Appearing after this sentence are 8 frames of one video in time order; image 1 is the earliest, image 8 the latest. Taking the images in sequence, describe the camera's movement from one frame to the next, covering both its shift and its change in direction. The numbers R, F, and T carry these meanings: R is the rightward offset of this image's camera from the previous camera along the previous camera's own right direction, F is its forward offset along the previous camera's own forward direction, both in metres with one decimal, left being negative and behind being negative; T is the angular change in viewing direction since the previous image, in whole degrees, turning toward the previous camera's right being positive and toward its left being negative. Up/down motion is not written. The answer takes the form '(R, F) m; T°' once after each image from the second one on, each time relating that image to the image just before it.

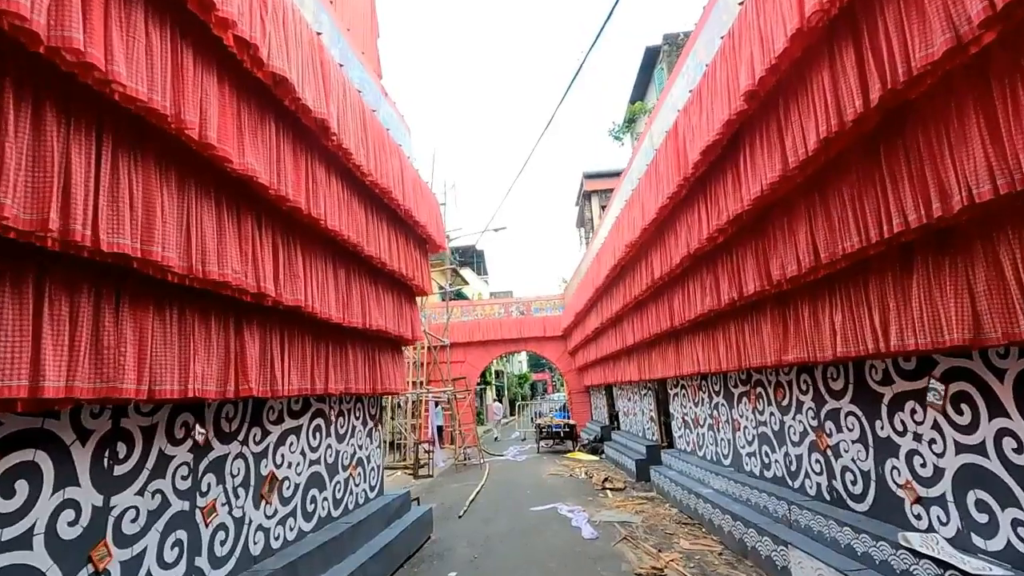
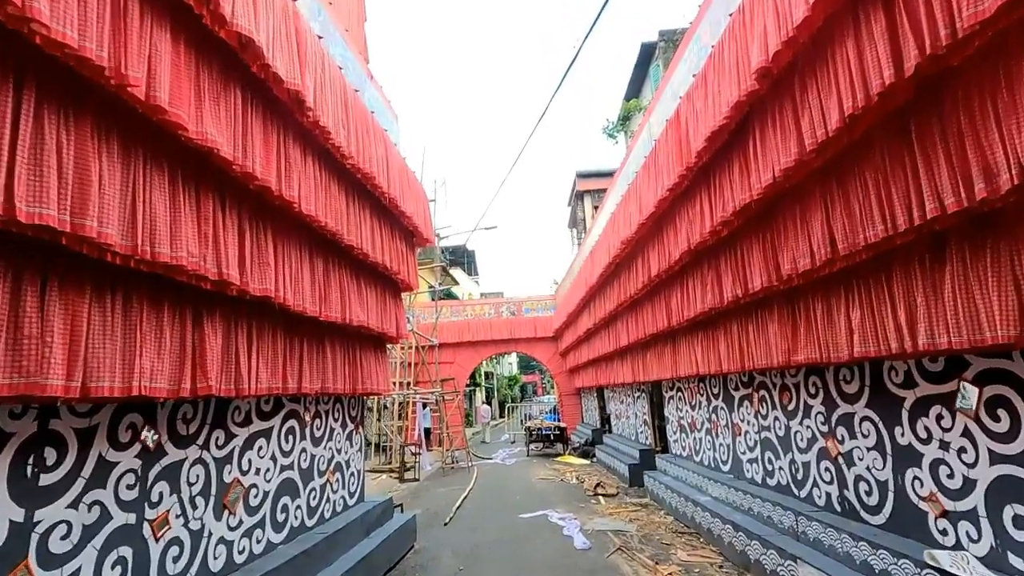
(0.0, +0.2) m; +1°
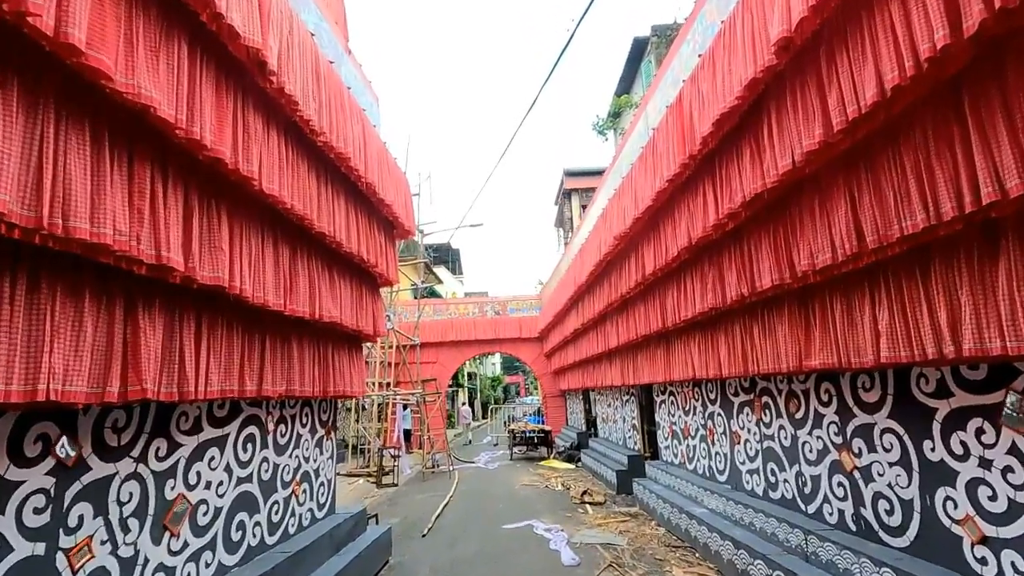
(0.0, +0.3) m; +2°
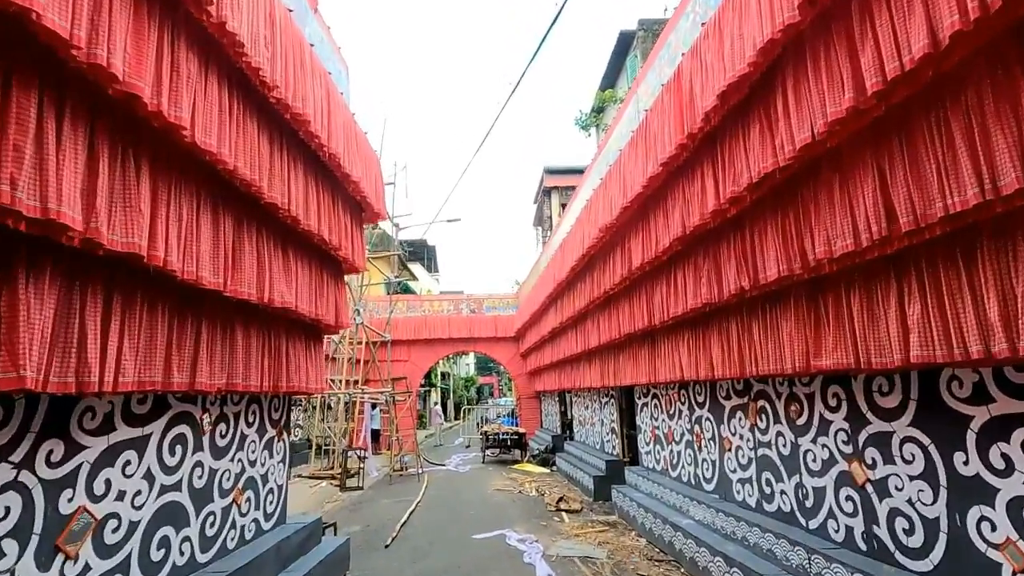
(0.0, +0.4) m; +3°
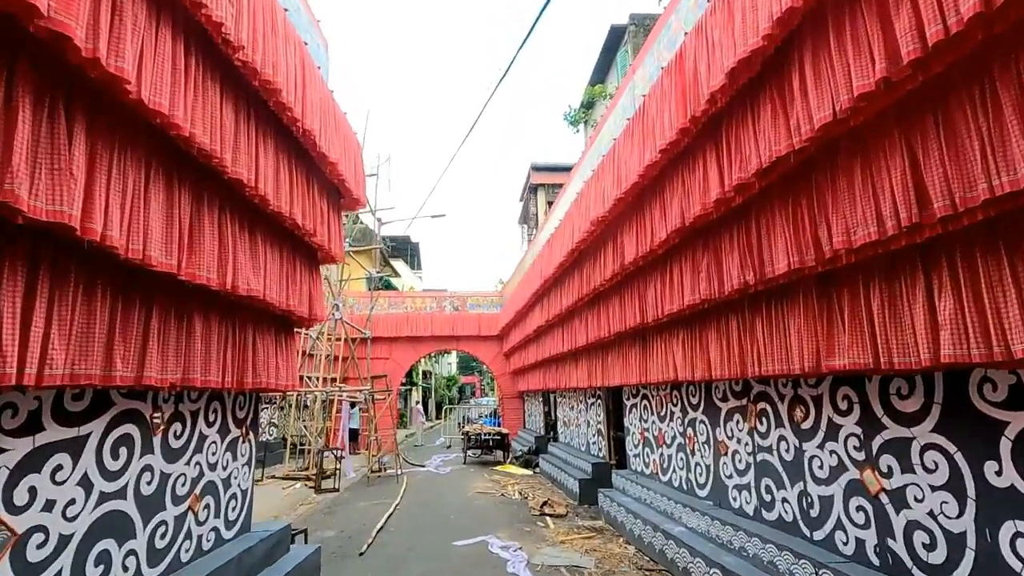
(0.0, +0.2) m; +2°
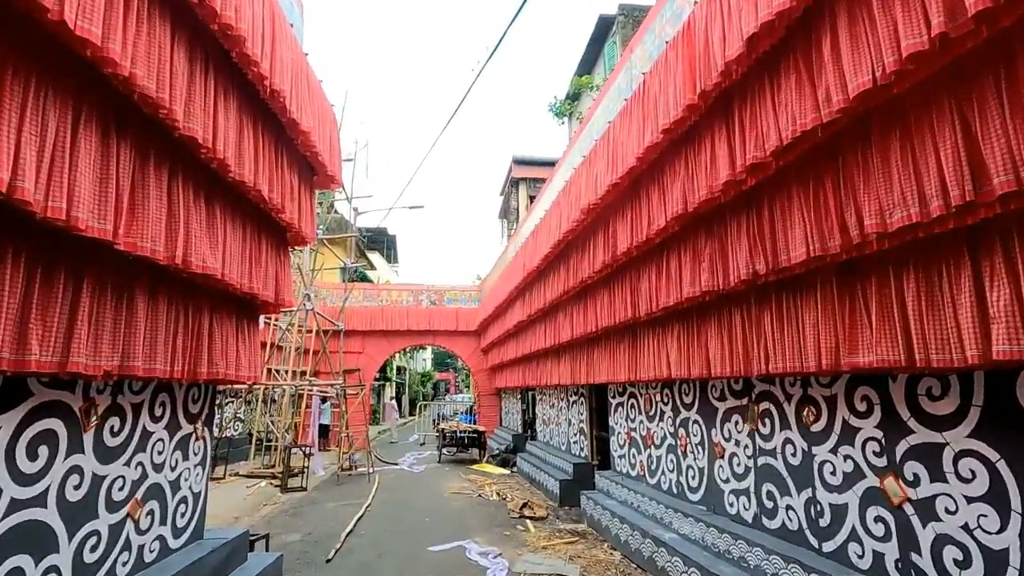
(-0.1, +0.3) m; +3°
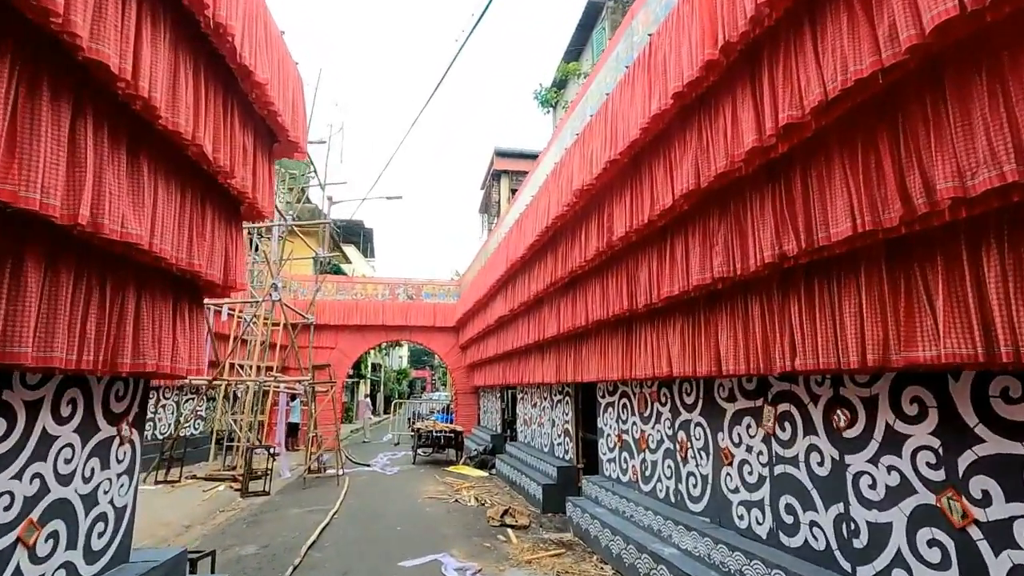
(0.0, +0.4) m; +2°
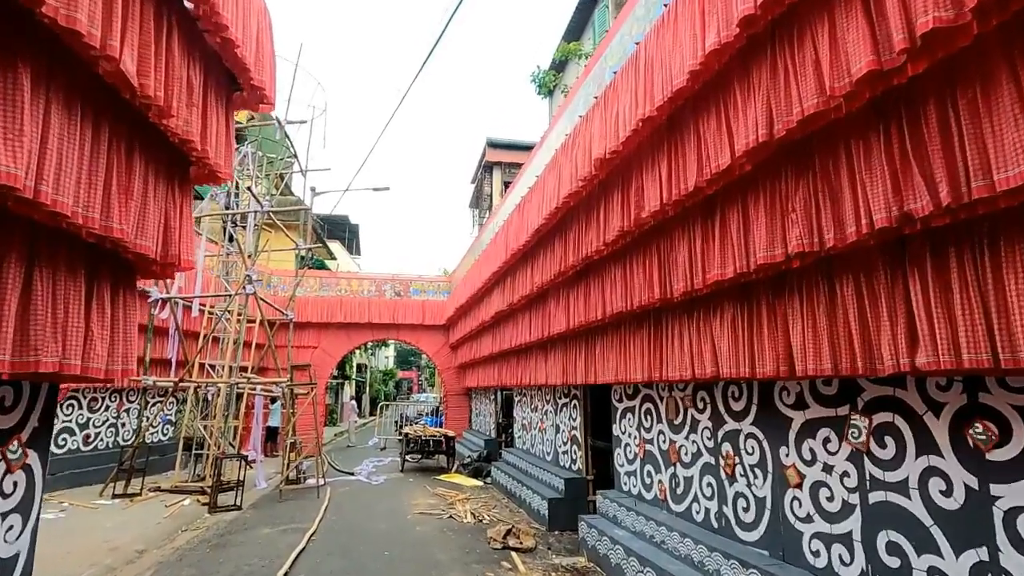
(-0.1, +0.6) m; +1°
